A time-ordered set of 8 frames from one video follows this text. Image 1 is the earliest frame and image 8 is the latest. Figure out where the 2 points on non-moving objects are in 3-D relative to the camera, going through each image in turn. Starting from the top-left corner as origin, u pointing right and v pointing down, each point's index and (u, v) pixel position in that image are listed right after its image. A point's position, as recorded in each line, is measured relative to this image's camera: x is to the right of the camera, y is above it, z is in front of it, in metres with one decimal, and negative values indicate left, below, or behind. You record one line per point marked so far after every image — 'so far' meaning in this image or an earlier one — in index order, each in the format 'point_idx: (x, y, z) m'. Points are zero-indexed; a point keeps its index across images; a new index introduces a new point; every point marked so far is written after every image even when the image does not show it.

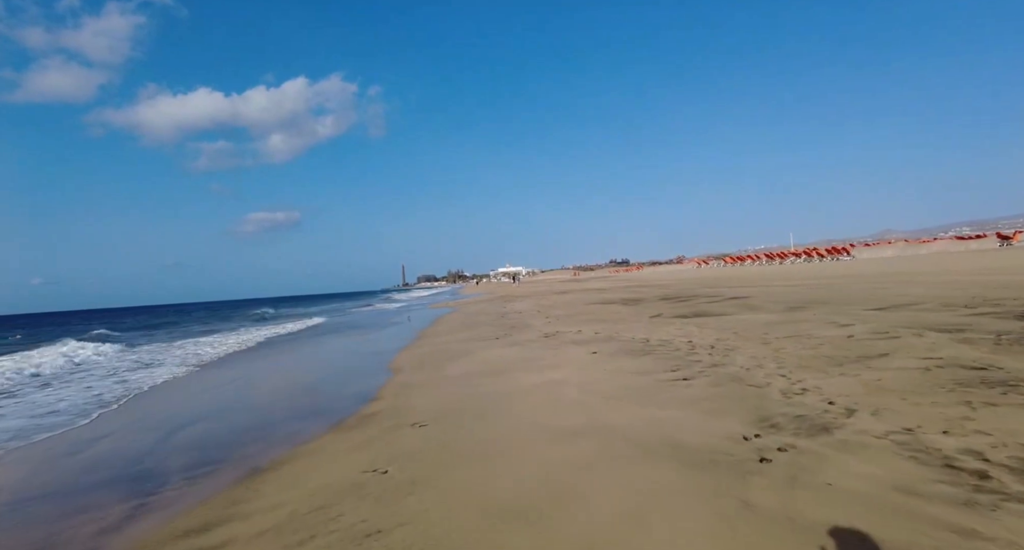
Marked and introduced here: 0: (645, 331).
0: (+2.4, -1.0, +9.1) m
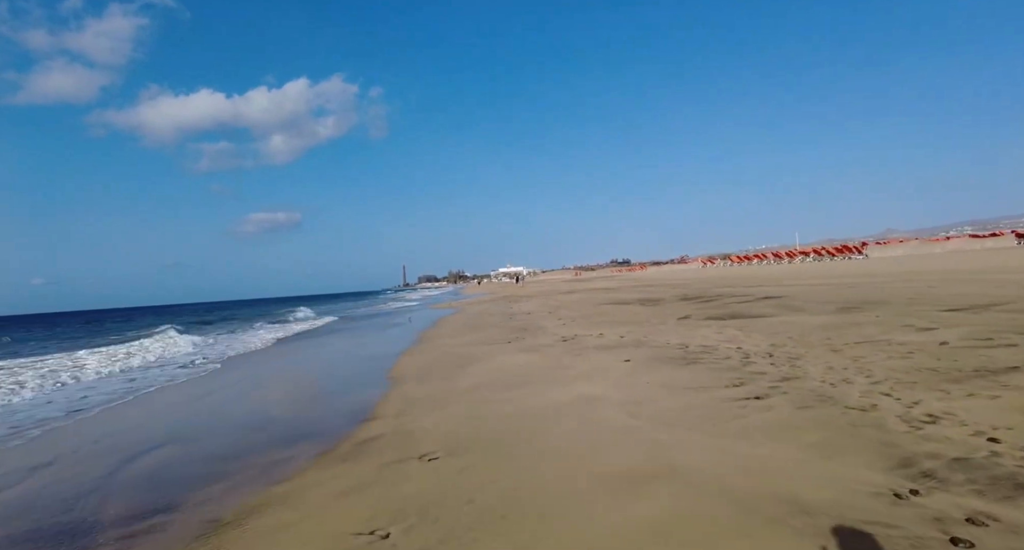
0: (+2.7, -1.0, +8.1) m
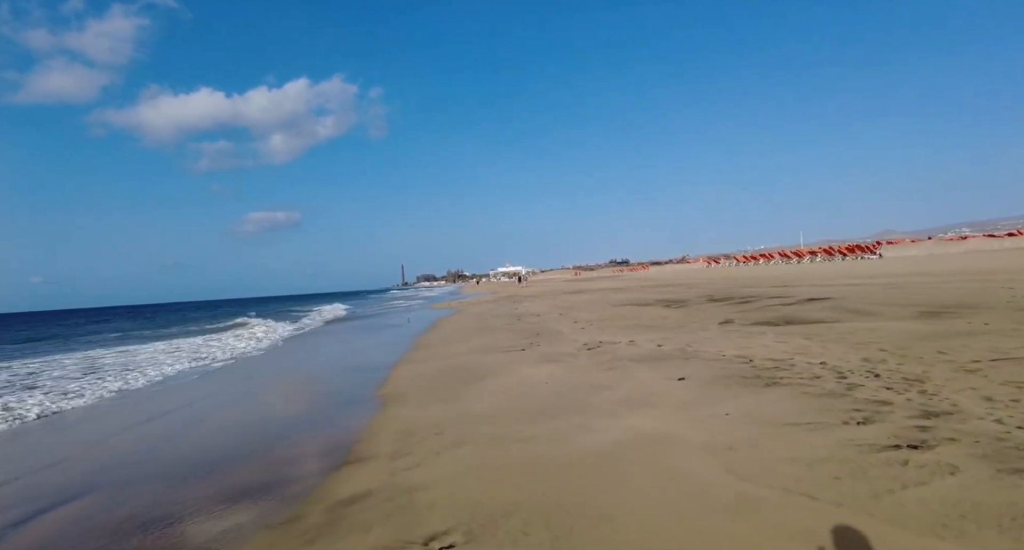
0: (+2.9, -0.9, +6.8) m
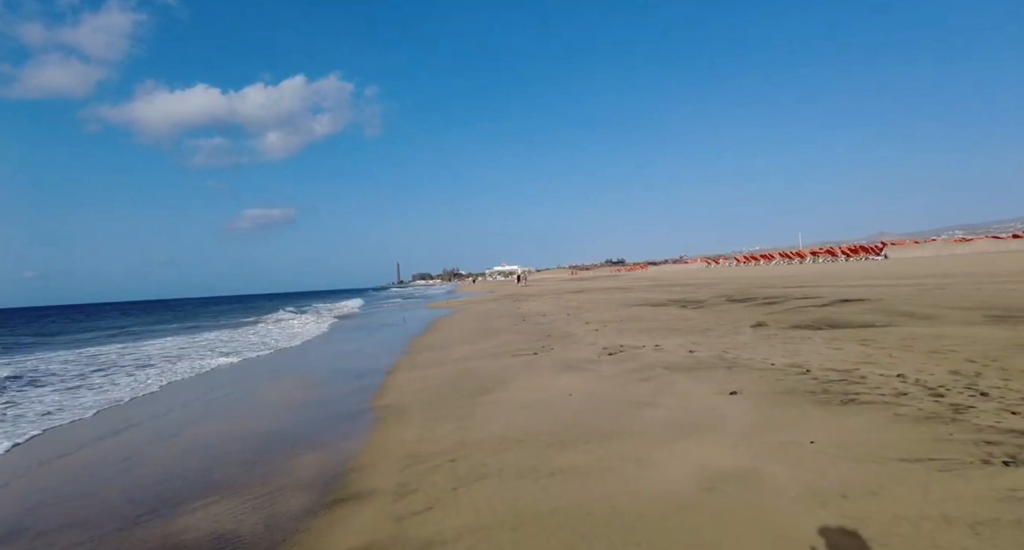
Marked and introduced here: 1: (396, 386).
0: (+3.1, -0.9, +6.0) m
1: (-1.6, -1.6, +7.1) m
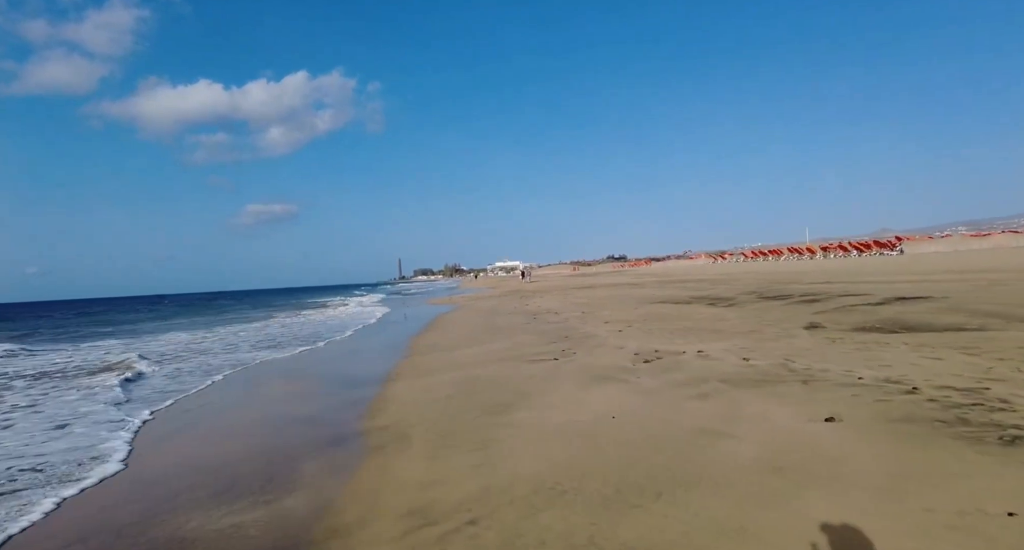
0: (+3.4, -0.9, +5.0) m
1: (-1.4, -1.5, +6.1) m
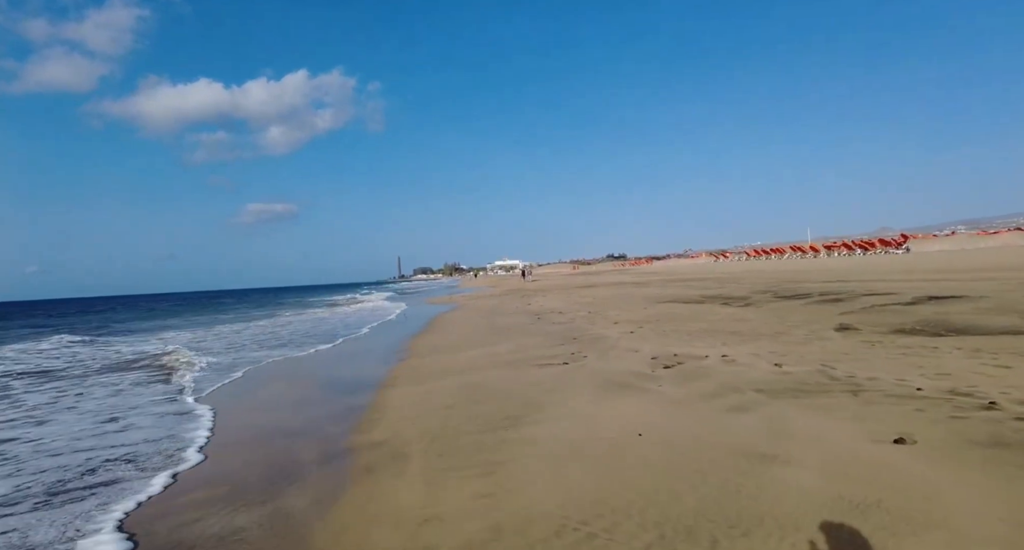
0: (+3.5, -0.8, +4.4) m
1: (-1.3, -1.4, +5.5) m
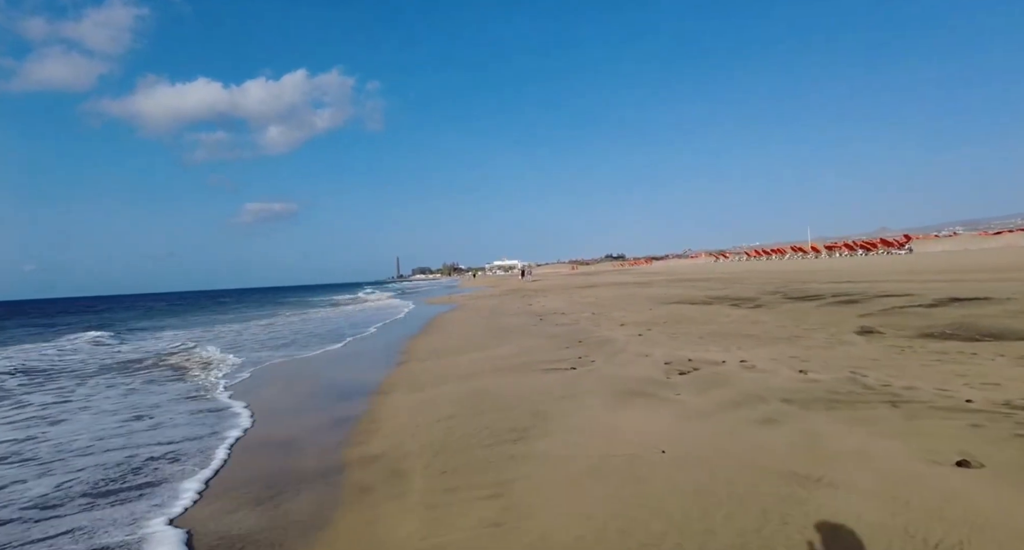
0: (+3.5, -0.8, +4.1) m
1: (-1.2, -1.4, +5.2) m
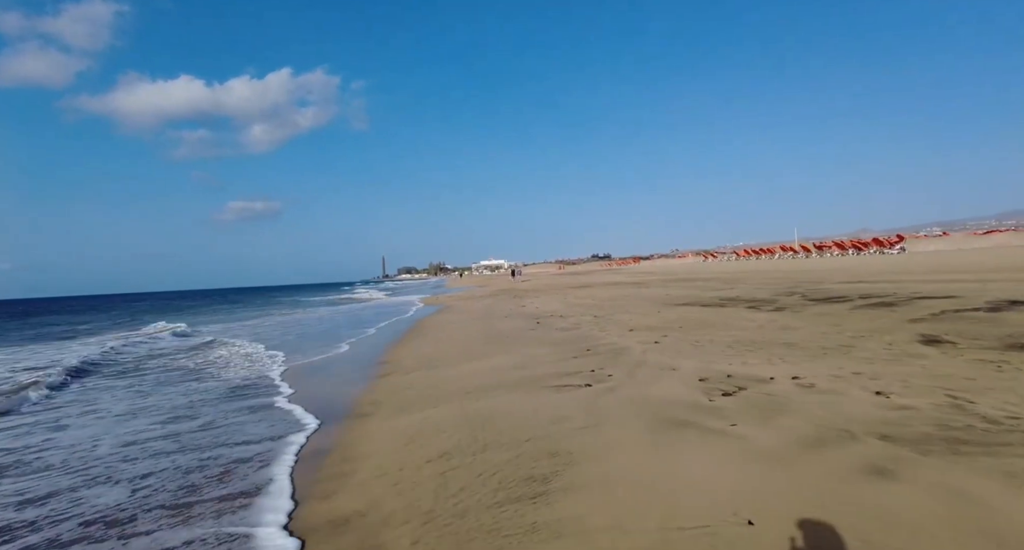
0: (+3.6, -0.8, +3.1) m
1: (-1.1, -1.4, +4.1) m
